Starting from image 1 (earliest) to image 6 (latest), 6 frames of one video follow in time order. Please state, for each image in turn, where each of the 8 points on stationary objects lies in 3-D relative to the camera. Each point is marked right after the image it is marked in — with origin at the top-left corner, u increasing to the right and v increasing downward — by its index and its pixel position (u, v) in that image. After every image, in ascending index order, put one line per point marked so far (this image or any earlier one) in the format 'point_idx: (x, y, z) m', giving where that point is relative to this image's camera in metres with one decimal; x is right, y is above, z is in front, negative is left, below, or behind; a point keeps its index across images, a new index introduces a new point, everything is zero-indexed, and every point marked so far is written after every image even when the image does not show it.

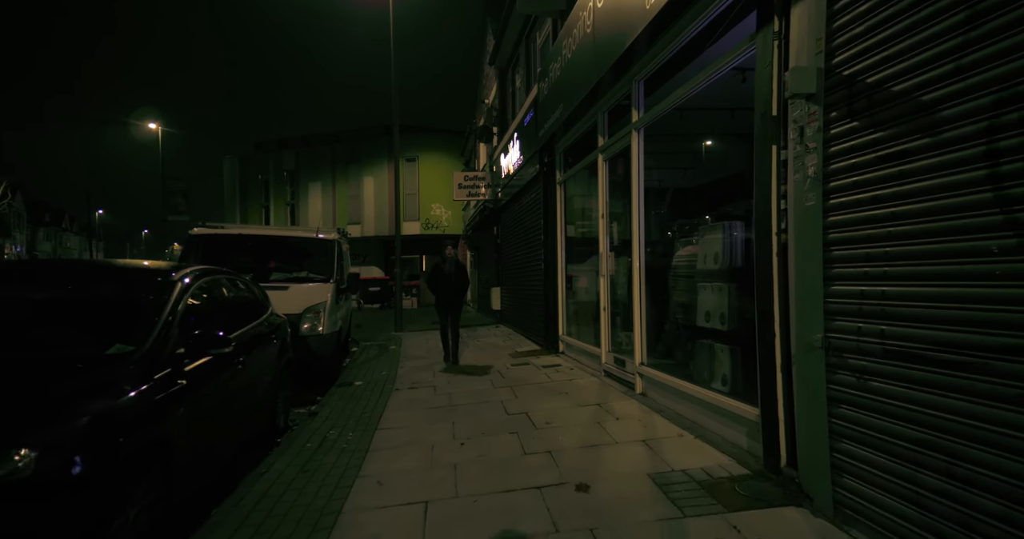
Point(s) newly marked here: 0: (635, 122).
0: (+1.4, +1.6, +5.2) m
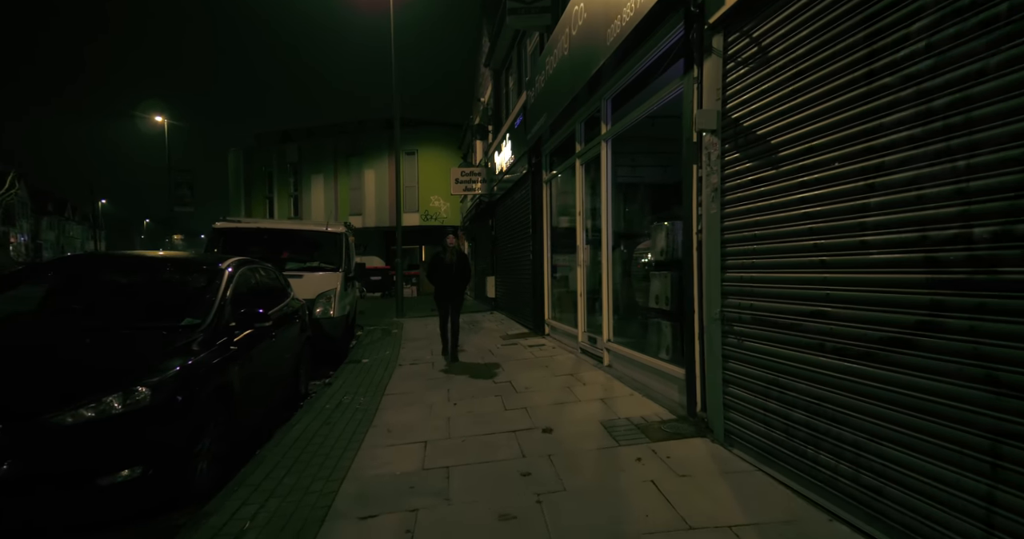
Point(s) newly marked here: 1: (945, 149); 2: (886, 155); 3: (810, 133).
0: (+1.2, +1.8, +6.1) m
1: (+1.8, +0.5, +2.0) m
2: (+1.8, +0.6, +2.2) m
3: (+1.7, +0.8, +2.7) m
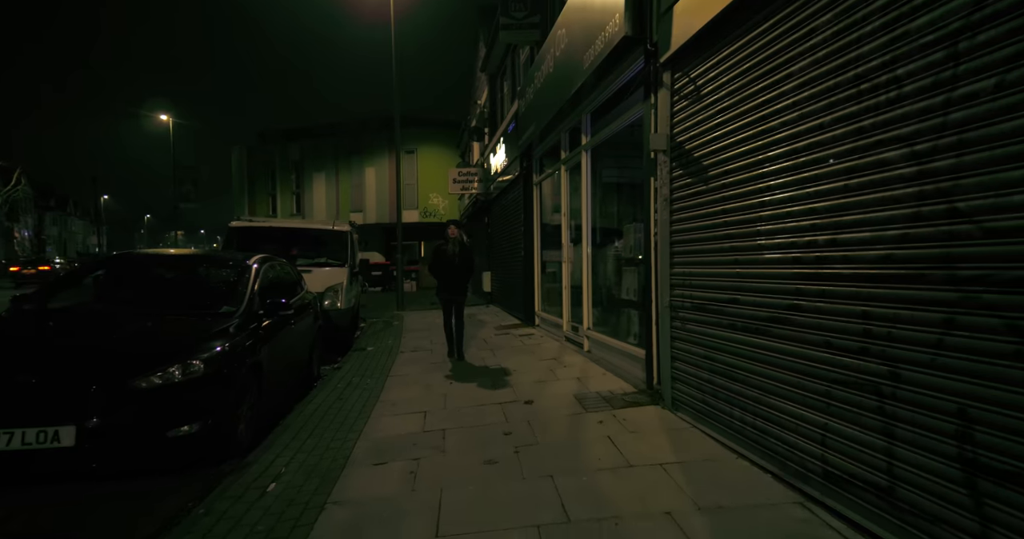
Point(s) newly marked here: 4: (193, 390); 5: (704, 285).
0: (+1.1, +1.8, +6.8) m
1: (+1.7, +0.5, +2.7) m
2: (+1.7, +0.6, +3.0) m
3: (+1.6, +0.8, +3.4) m
4: (-2.6, -1.0, +3.8) m
5: (+1.5, -0.1, +3.8) m
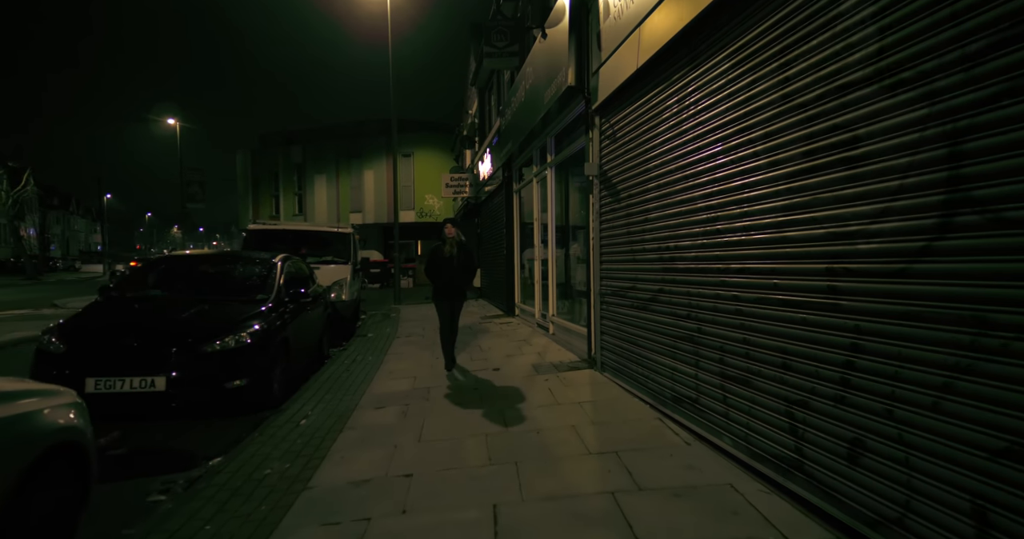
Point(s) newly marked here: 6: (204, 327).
0: (+0.7, +1.9, +8.2) m
1: (+1.3, +0.6, +4.1) m
2: (+1.3, +0.6, +4.4) m
3: (+1.2, +0.9, +4.8) m
4: (-2.9, -0.9, +5.1) m
5: (+1.2, -0.1, +5.2) m
6: (-3.3, -0.6, +5.1) m
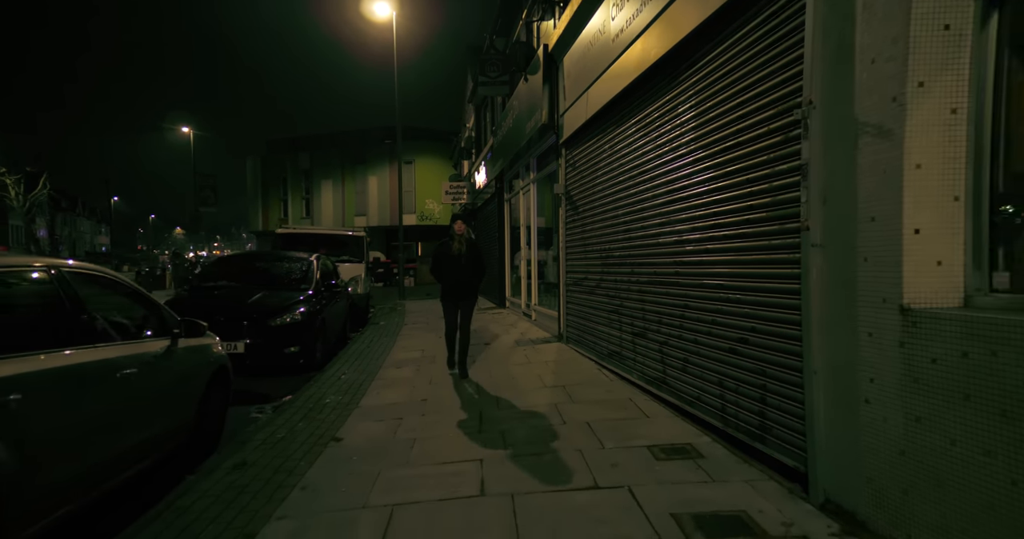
0: (+0.5, +1.9, +9.9) m
1: (+1.1, +0.6, +5.8) m
2: (+1.1, +0.7, +6.1) m
3: (+1.0, +0.9, +6.5) m
4: (-3.1, -0.9, +6.8) m
5: (+1.0, 0.0, +6.9) m
6: (-3.6, -0.6, +6.7) m
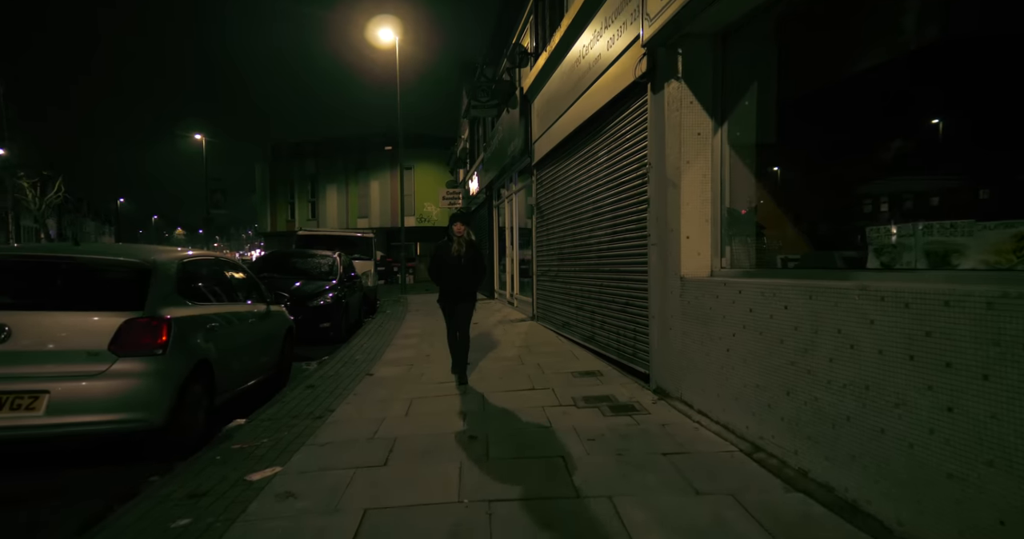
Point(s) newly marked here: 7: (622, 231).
0: (+0.1, +2.0, +11.8) m
1: (+0.8, +0.7, +7.7) m
2: (+0.8, +0.8, +8.0) m
3: (+0.7, +1.0, +8.4) m
4: (-3.5, -0.8, +8.7) m
5: (+0.6, +0.1, +8.8) m
6: (-3.9, -0.5, +8.6) m
7: (+1.3, +0.4, +5.3) m
